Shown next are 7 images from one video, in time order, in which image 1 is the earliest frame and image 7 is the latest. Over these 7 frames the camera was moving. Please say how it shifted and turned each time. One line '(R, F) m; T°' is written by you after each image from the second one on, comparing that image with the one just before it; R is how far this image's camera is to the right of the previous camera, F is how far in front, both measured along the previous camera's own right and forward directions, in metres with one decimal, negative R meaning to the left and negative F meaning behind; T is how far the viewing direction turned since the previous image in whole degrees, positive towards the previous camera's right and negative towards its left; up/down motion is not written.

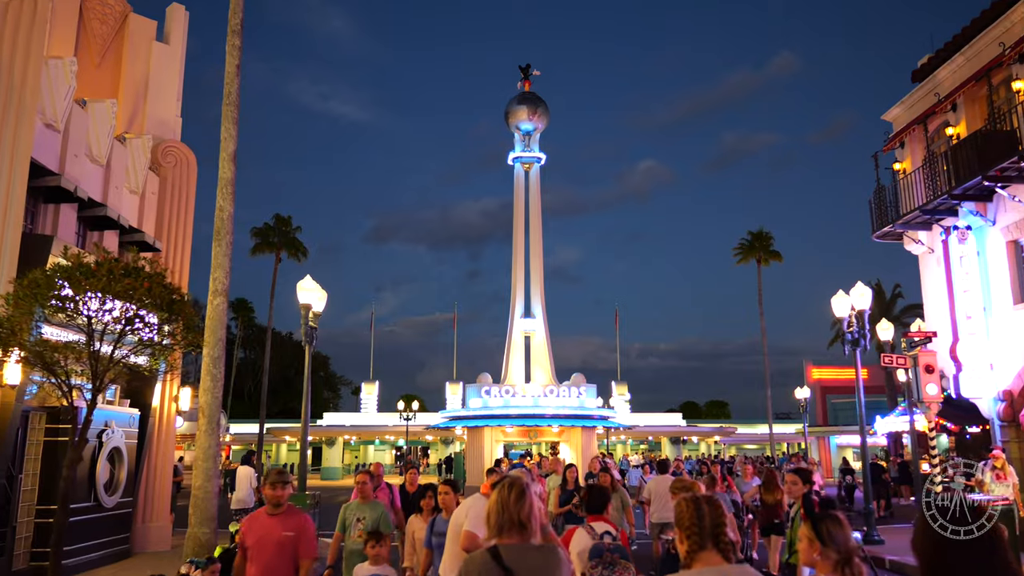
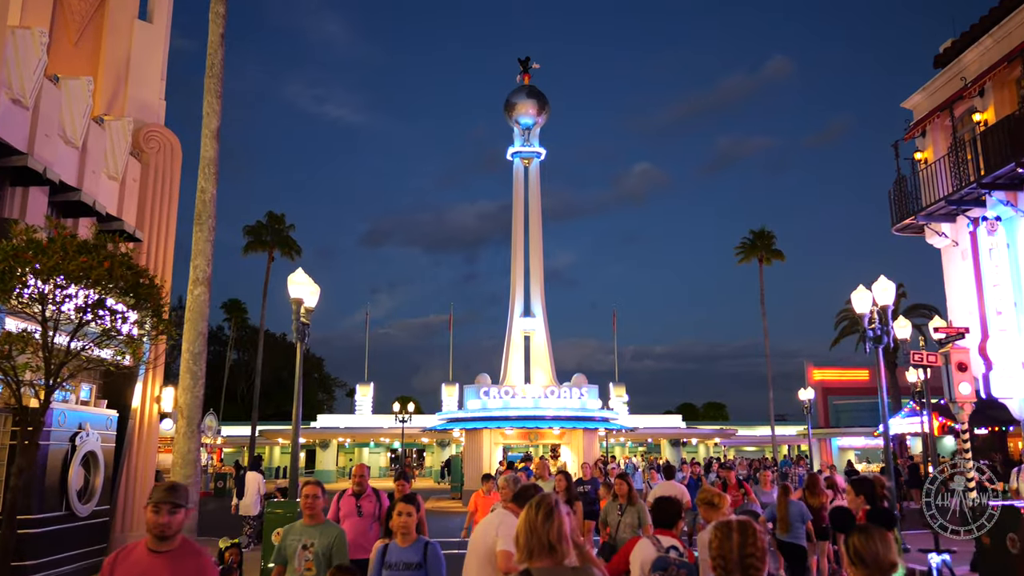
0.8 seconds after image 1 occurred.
(-0.2, +1.1) m; 0°
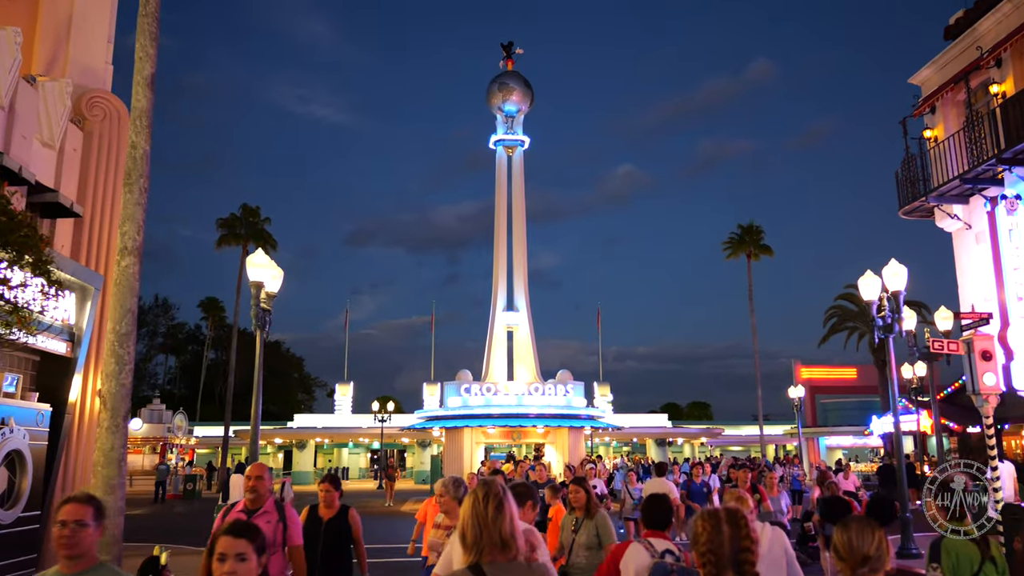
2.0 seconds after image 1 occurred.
(0.0, +1.6) m; +1°
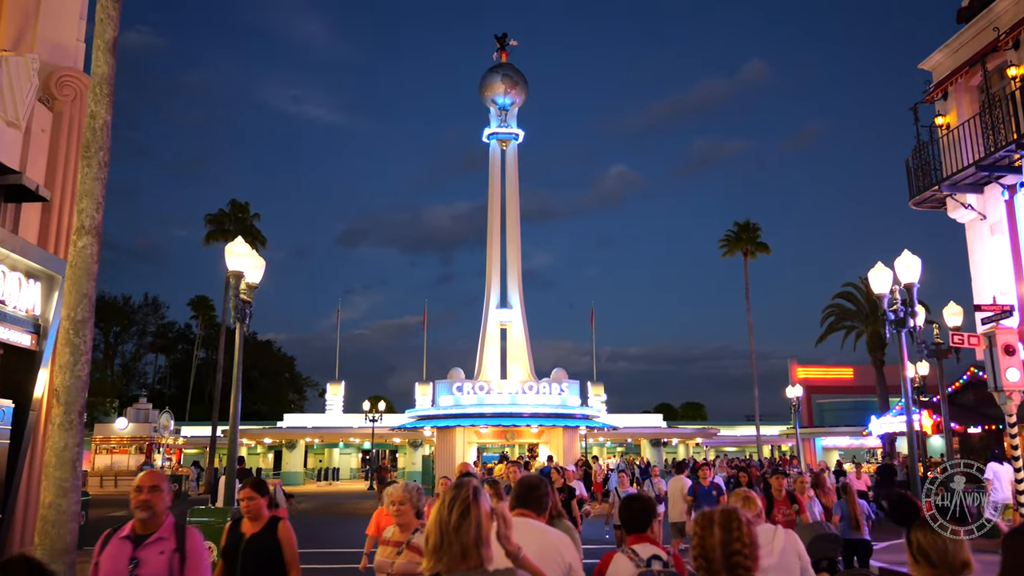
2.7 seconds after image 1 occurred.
(0.0, +0.9) m; 0°
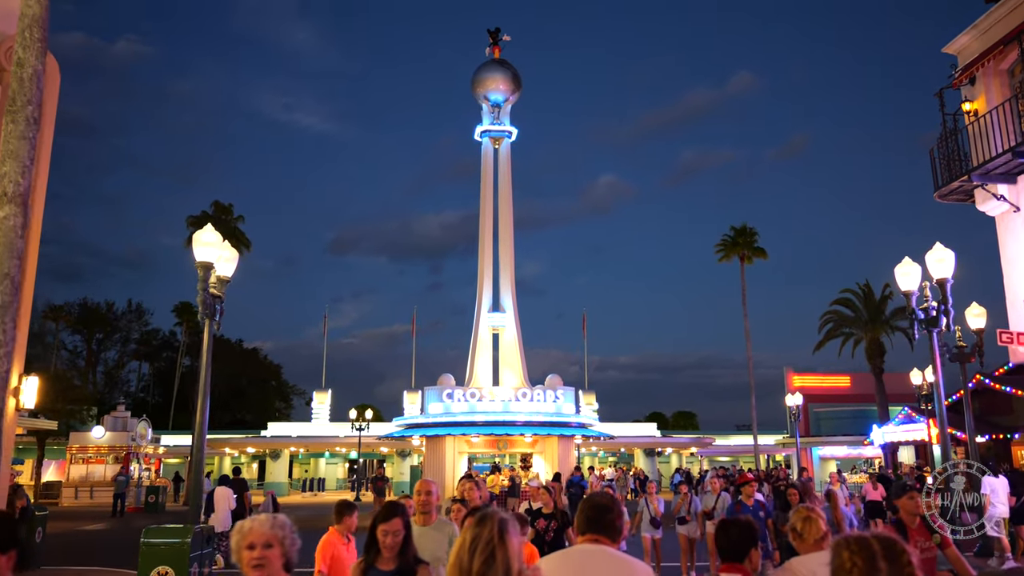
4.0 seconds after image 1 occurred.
(-0.2, +1.5) m; +1°
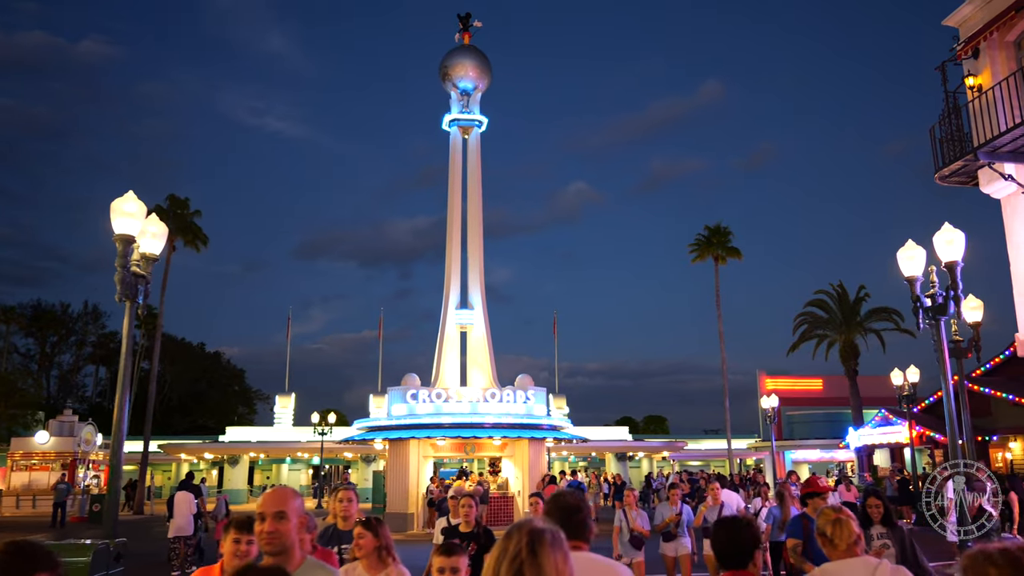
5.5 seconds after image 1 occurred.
(0.0, +1.7) m; +2°
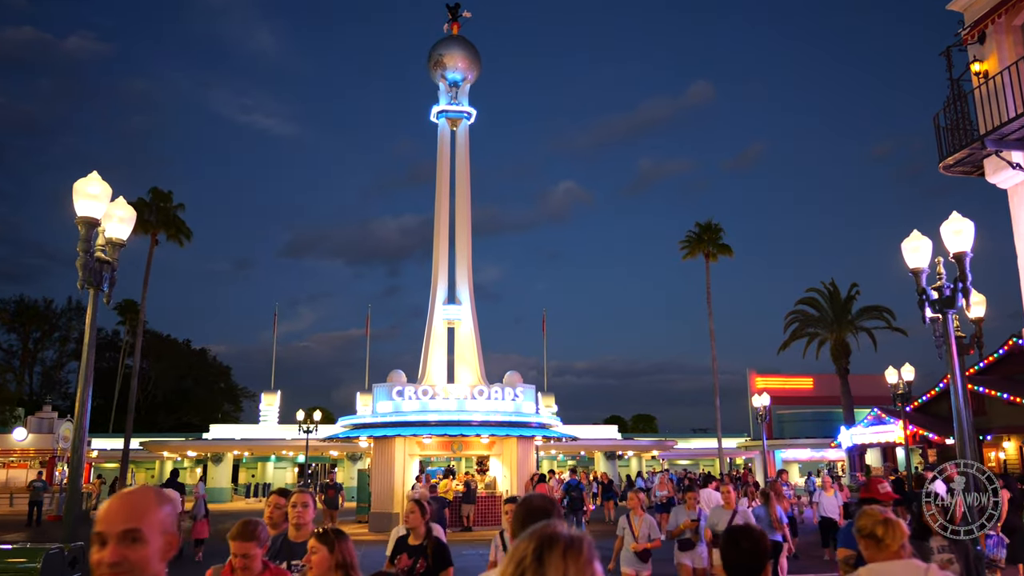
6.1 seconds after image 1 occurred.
(0.0, +0.7) m; +1°
